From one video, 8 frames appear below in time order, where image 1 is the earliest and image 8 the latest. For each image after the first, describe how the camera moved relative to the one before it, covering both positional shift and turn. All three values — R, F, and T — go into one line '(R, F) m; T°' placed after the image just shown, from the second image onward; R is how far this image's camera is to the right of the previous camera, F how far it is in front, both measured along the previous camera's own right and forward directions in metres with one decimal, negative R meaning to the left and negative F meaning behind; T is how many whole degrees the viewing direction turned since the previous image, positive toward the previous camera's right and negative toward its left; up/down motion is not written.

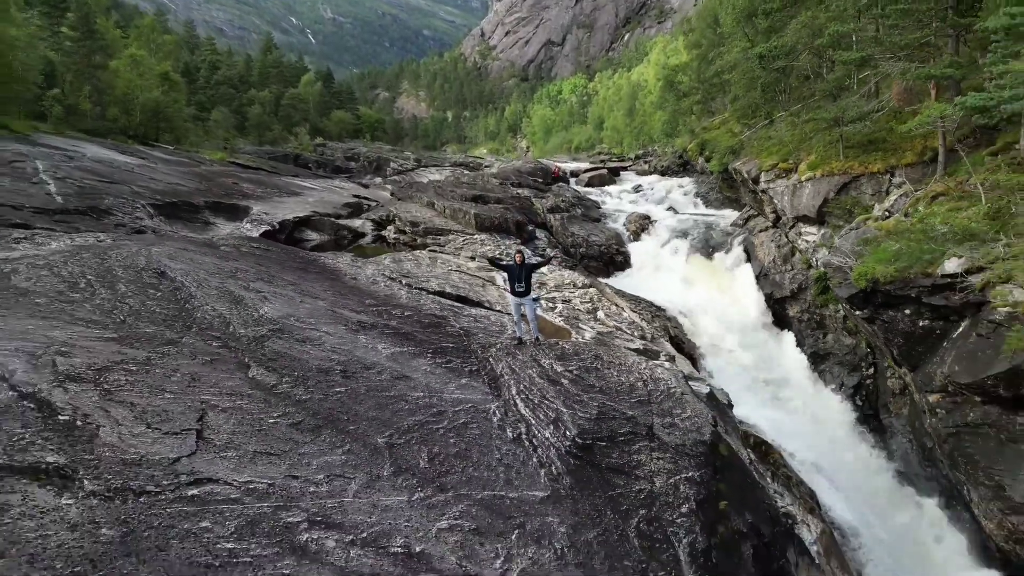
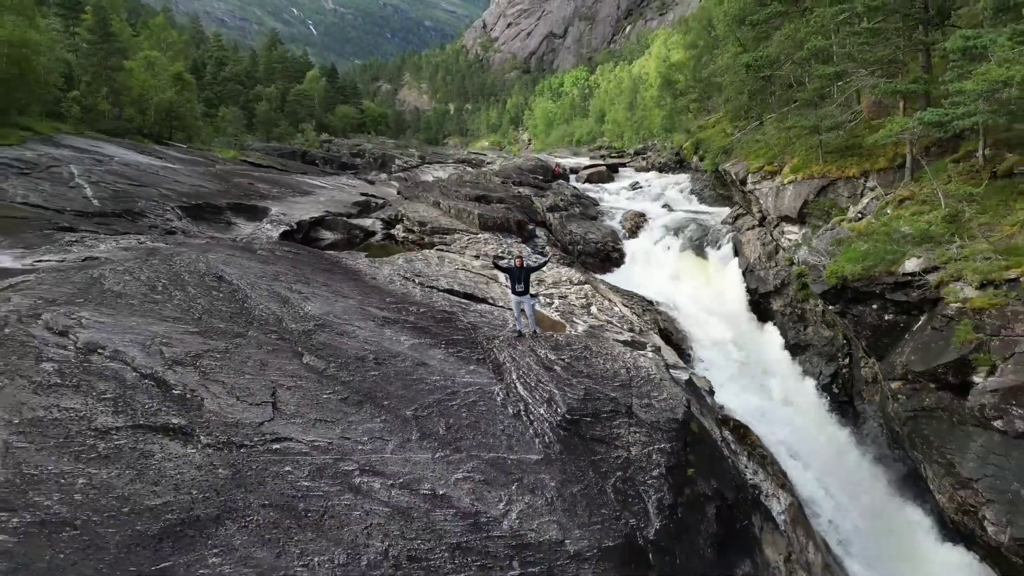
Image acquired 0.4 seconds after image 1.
(0.0, -1.0) m; 0°
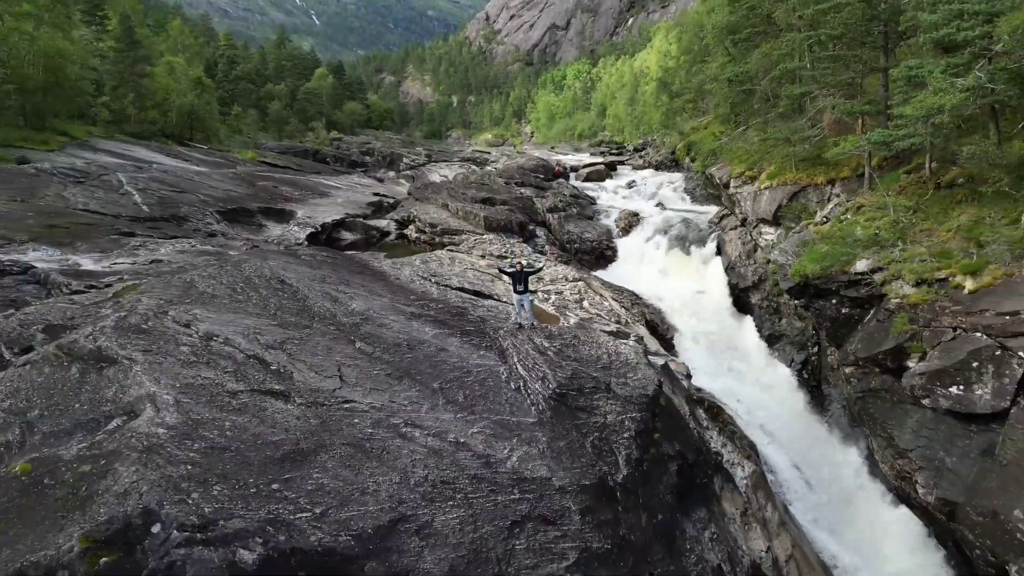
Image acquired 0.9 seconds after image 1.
(0.0, -1.6) m; 0°
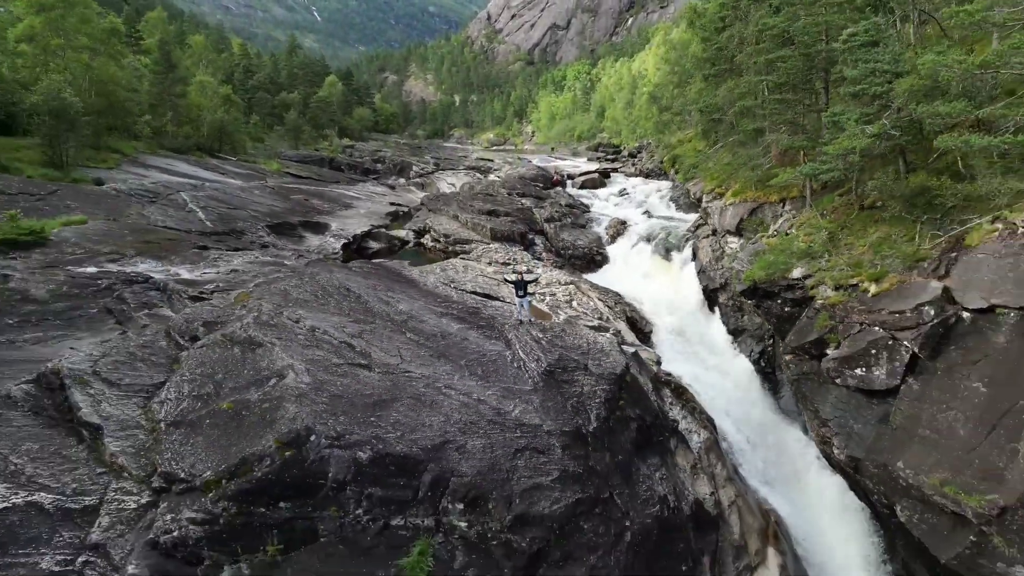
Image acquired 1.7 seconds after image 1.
(0.0, -2.9) m; 0°
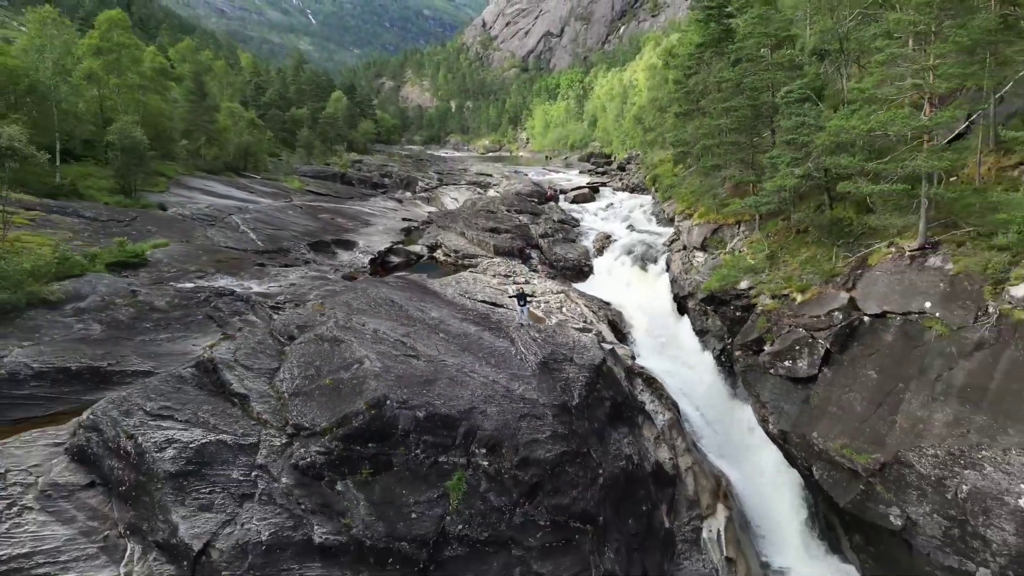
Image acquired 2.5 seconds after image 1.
(-0.2, -3.5) m; 0°
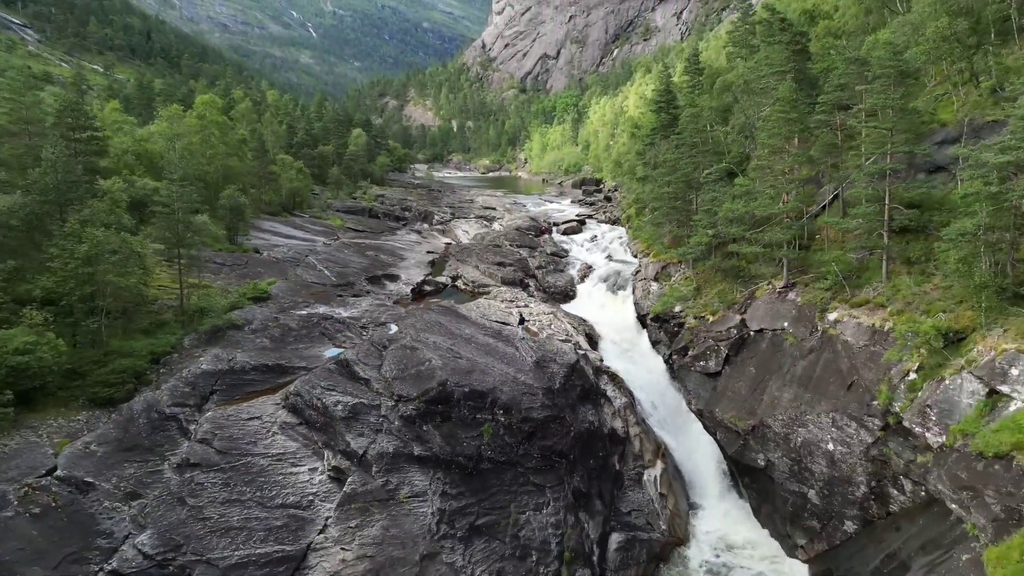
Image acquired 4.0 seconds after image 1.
(-0.2, -8.1) m; 0°
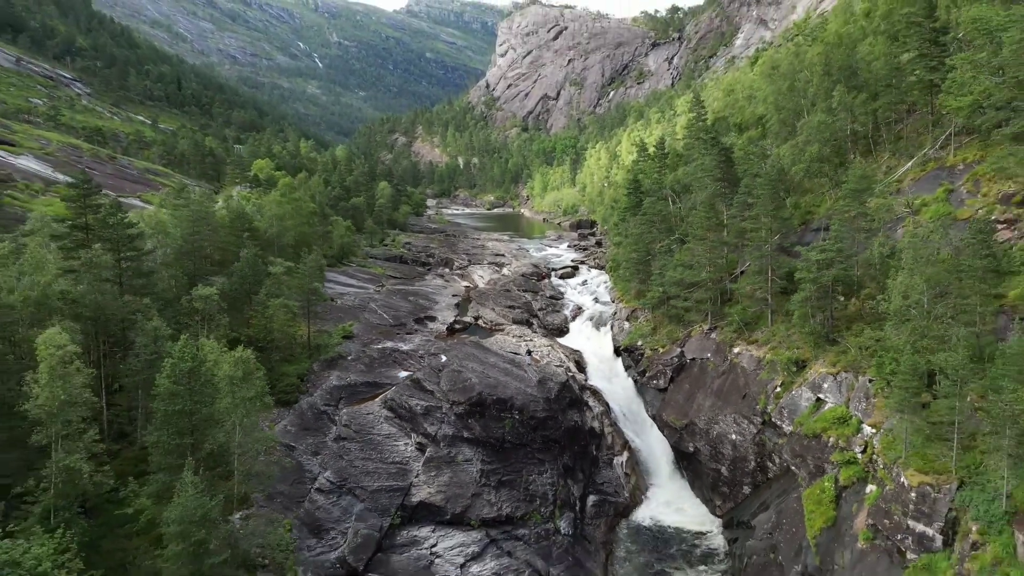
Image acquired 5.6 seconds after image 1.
(-0.4, -10.8) m; 0°
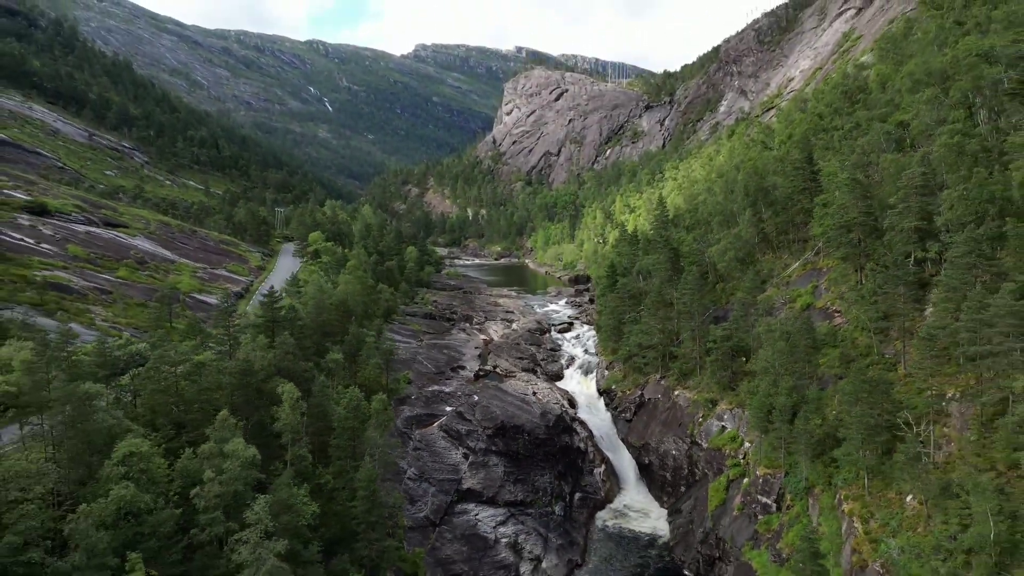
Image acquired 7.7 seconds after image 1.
(-0.5, -15.2) m; 0°
